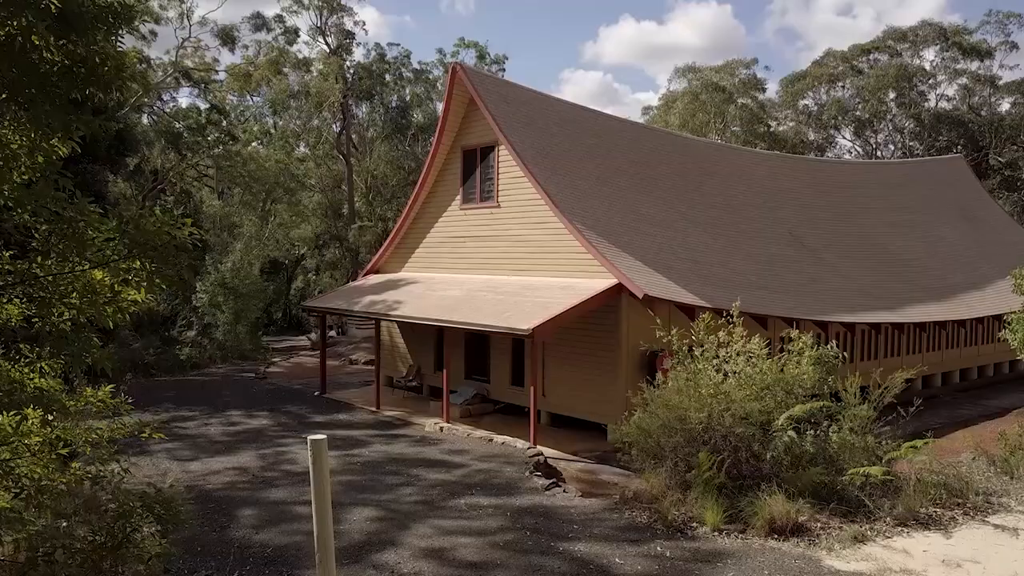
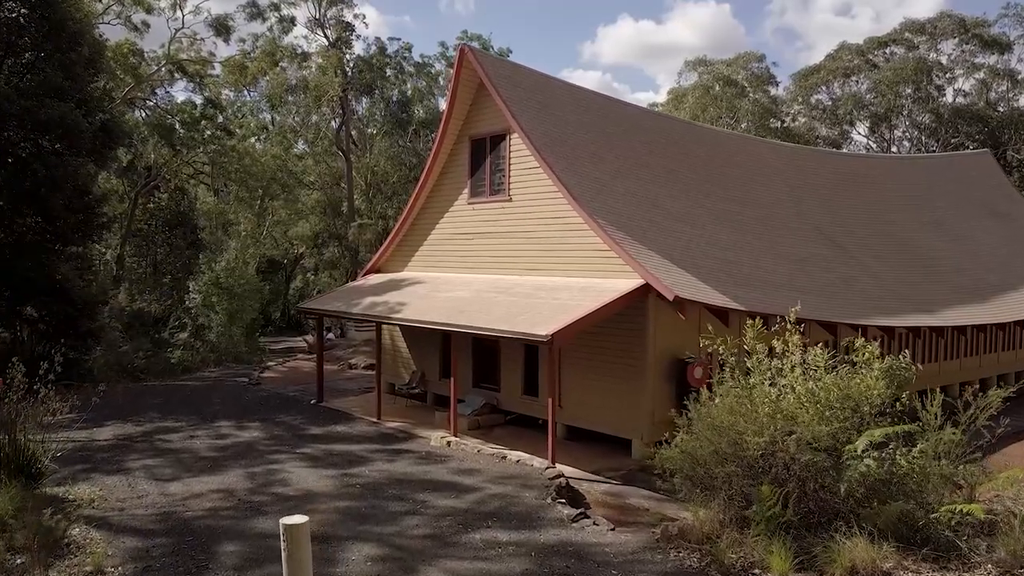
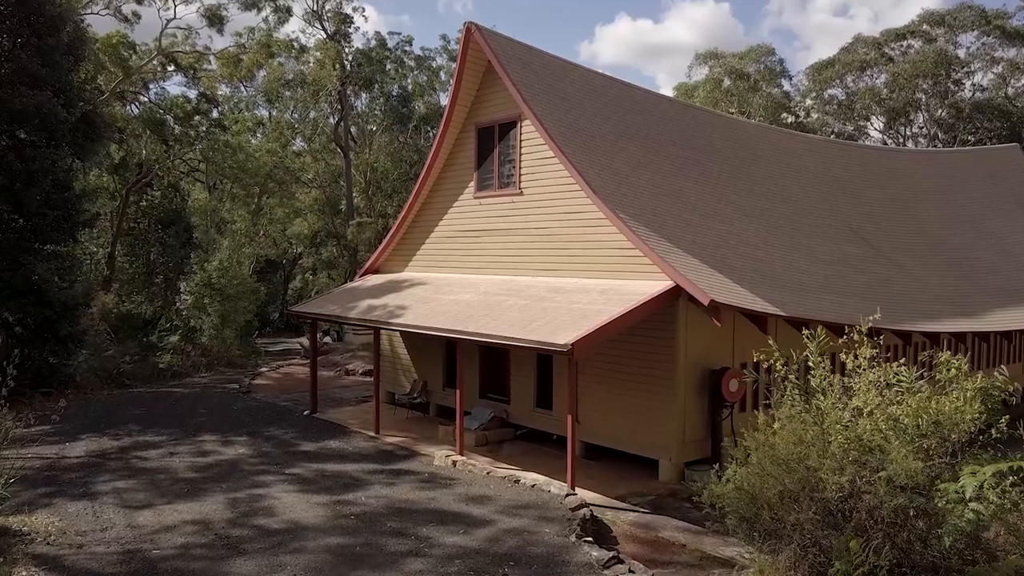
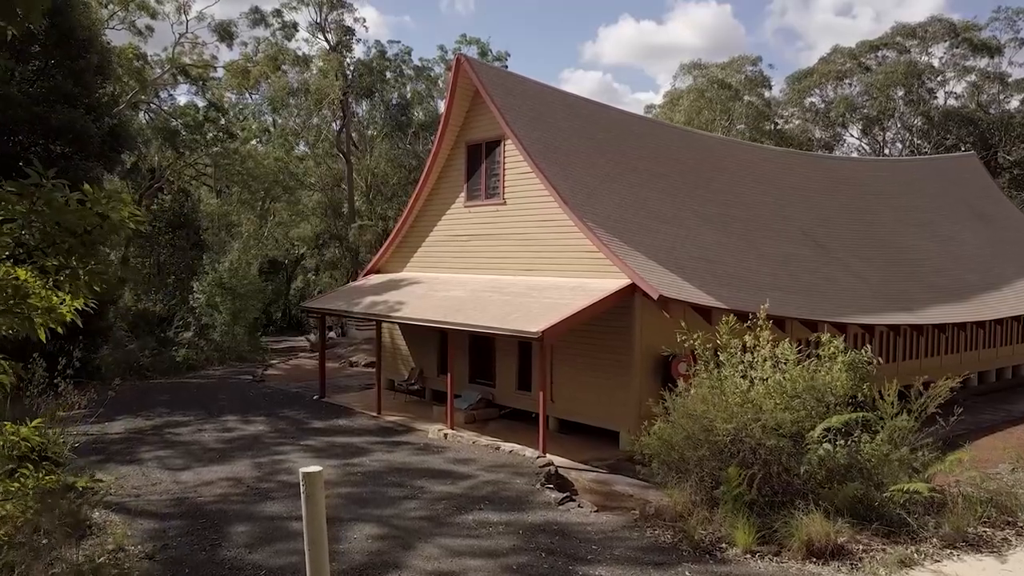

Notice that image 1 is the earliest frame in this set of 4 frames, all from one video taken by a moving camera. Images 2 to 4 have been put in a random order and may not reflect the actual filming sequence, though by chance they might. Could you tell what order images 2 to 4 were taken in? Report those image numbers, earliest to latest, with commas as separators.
4, 2, 3
